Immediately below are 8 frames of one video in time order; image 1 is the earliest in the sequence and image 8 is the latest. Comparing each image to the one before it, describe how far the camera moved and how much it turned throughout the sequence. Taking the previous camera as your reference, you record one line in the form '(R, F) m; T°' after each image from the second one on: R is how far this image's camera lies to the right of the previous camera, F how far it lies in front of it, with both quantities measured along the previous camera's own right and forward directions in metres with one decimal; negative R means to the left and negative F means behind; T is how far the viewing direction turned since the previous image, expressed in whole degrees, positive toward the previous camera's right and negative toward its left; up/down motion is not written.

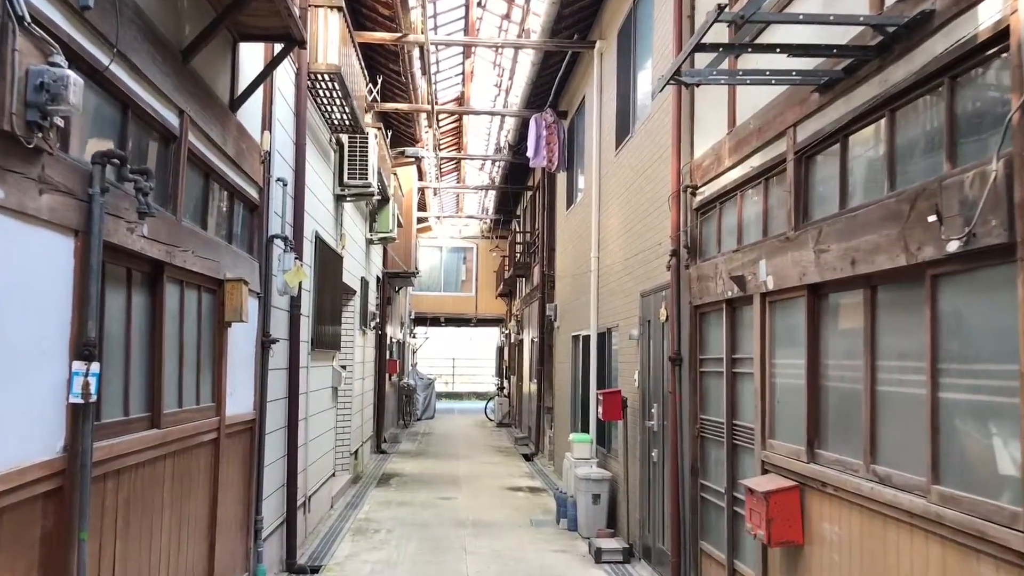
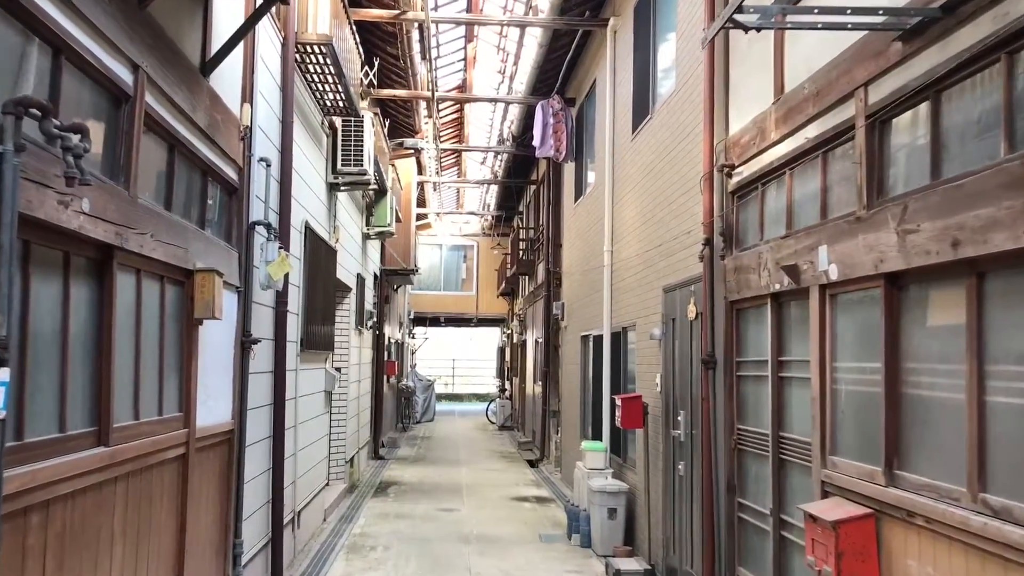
(-0.1, +0.6) m; 0°
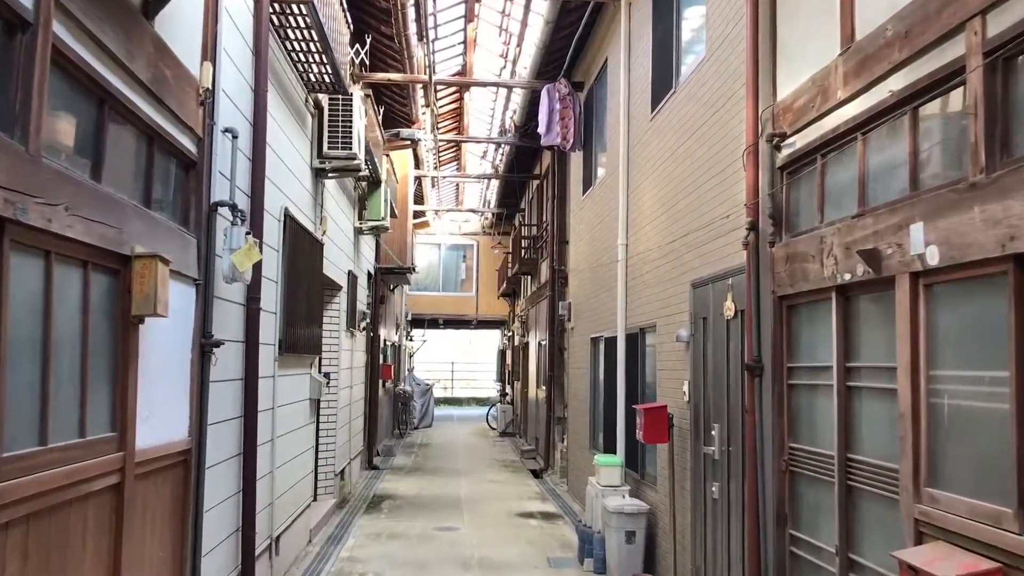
(0.0, +0.7) m; 0°
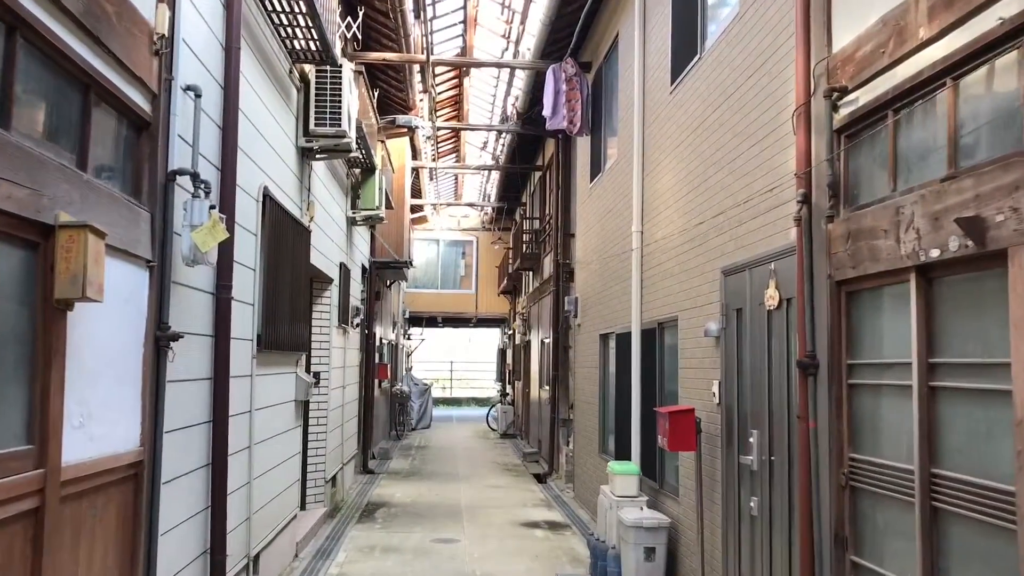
(0.0, +0.6) m; 0°
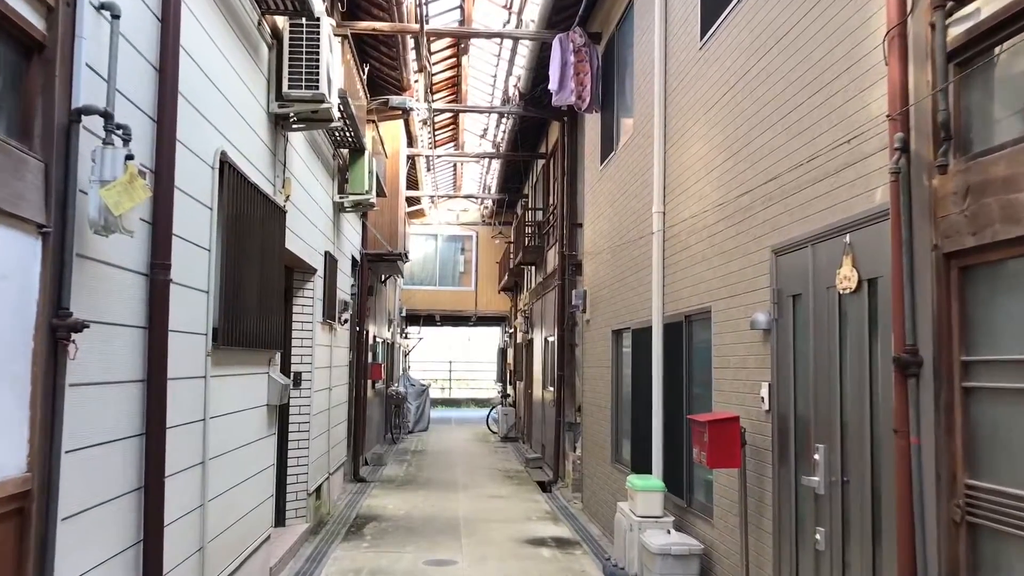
(0.0, +0.8) m; 0°
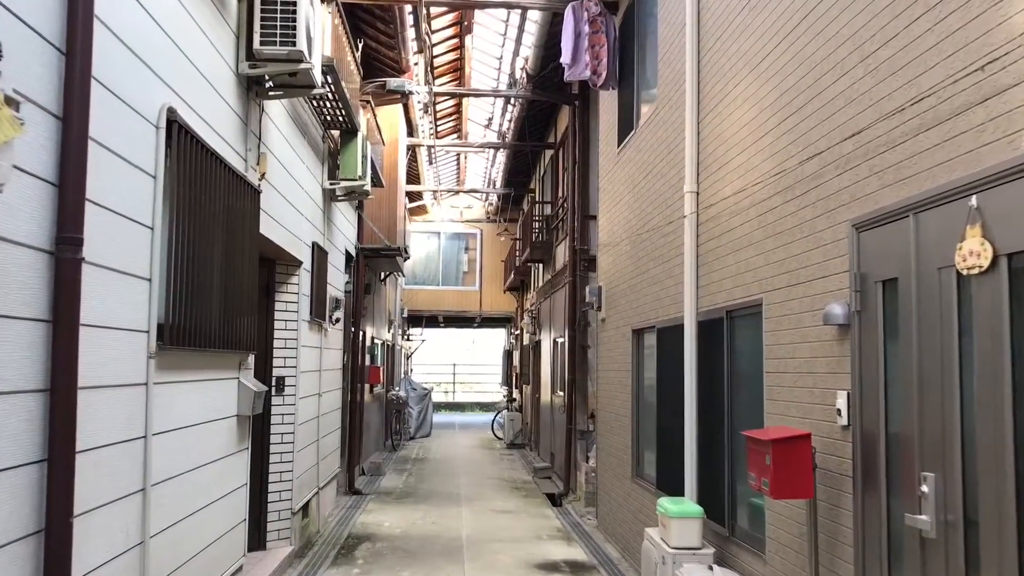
(0.0, +0.7) m; 0°
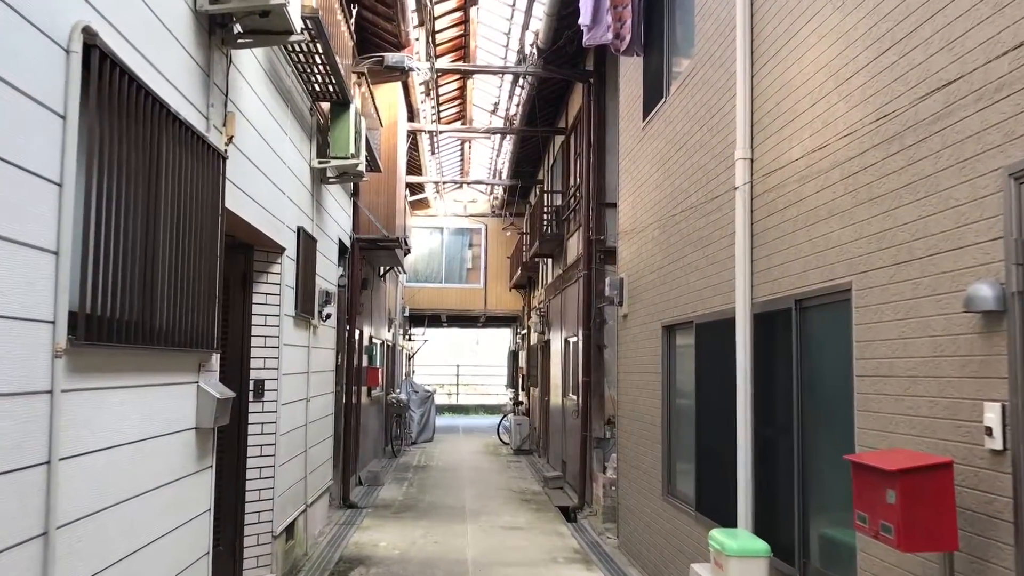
(-0.1, +0.8) m; 0°
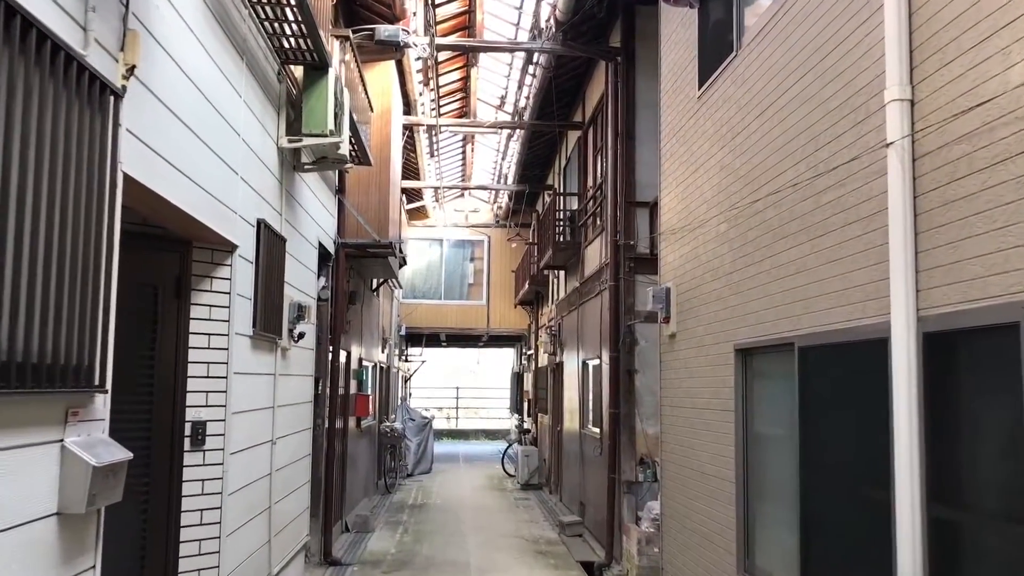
(-0.1, +1.3) m; 0°
